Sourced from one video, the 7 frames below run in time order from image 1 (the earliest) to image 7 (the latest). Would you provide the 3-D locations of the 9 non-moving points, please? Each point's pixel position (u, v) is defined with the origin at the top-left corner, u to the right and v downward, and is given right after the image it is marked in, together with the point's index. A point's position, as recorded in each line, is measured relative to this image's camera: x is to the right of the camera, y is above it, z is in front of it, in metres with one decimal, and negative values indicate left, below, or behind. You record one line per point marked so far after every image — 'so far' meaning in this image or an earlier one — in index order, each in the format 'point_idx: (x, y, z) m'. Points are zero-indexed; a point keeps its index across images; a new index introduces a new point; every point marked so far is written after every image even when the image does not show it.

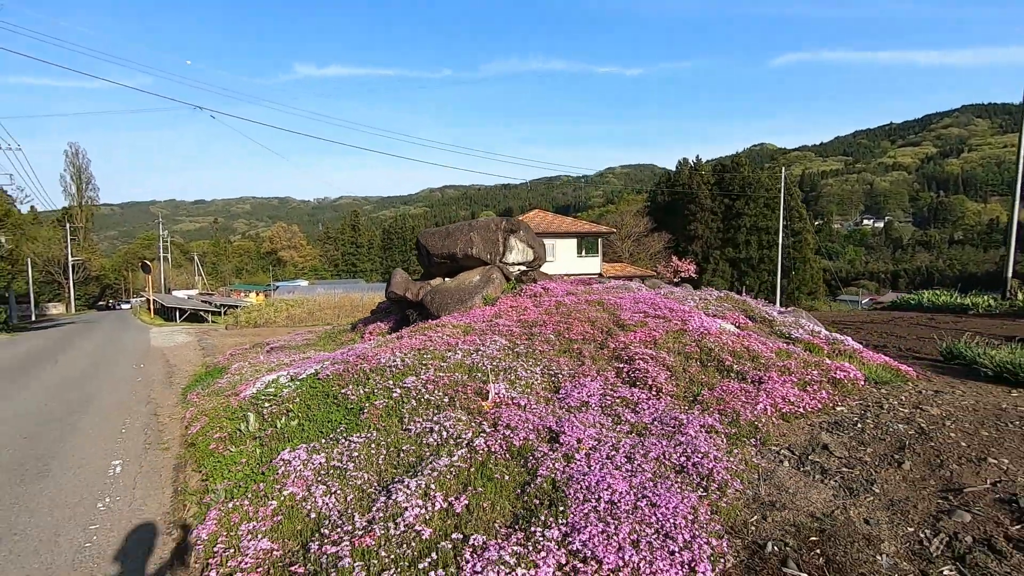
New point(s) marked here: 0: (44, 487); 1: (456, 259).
0: (-4.3, -1.8, +5.0) m
1: (-0.9, +0.5, +8.7) m
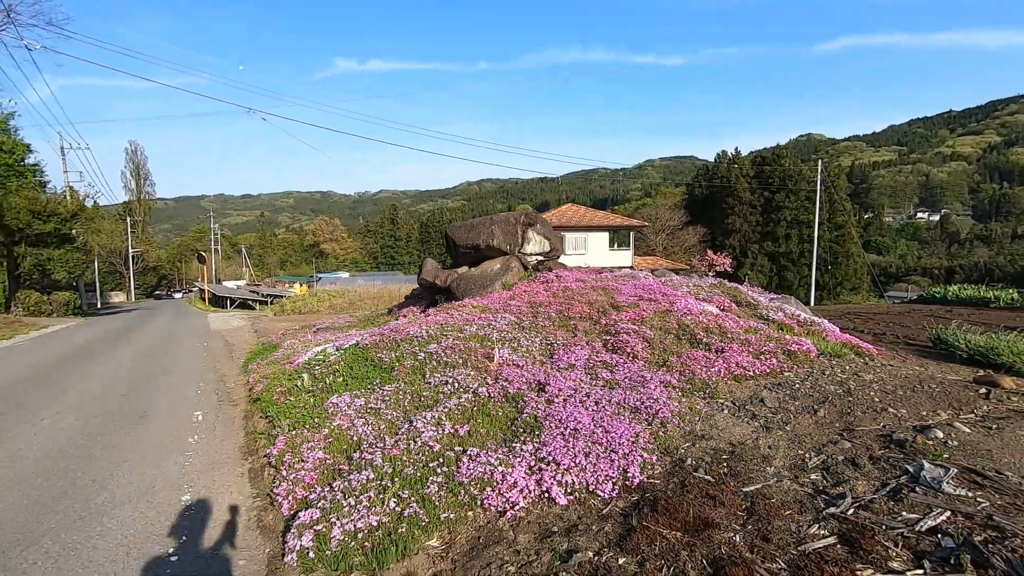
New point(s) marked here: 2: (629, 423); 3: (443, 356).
0: (-4.3, -1.6, +6.3) m
1: (-0.6, +0.7, +9.7) m
2: (+0.9, -1.0, +3.9) m
3: (-0.7, -0.7, +5.5) m
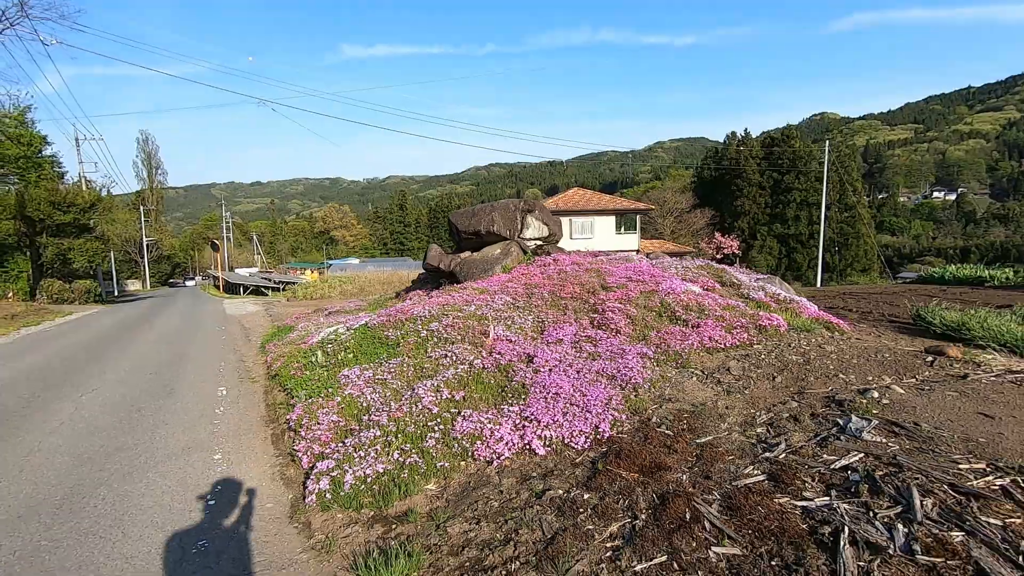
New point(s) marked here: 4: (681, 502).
0: (-4.3, -1.4, +6.9) m
1: (-0.6, +1.0, +10.2) m
2: (+0.8, -0.8, +4.5) m
3: (-0.8, -0.5, +6.0) m
4: (+0.9, -1.2, +3.0) m
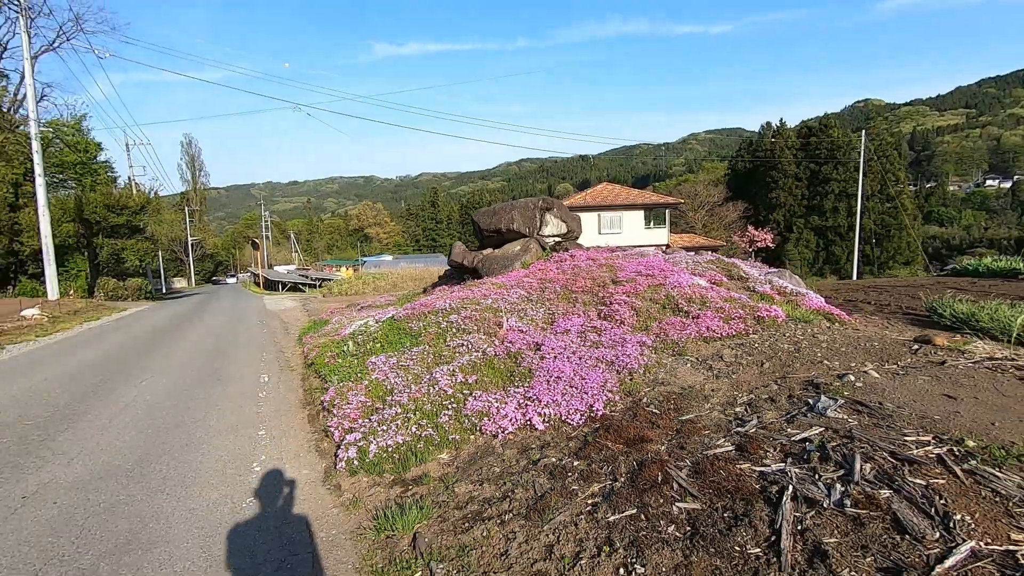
0: (-4.1, -1.4, +7.7) m
1: (-0.2, +1.1, +10.7) m
2: (+0.8, -0.8, +4.9) m
3: (-0.6, -0.4, +6.5) m
4: (+0.9, -1.2, +3.5) m
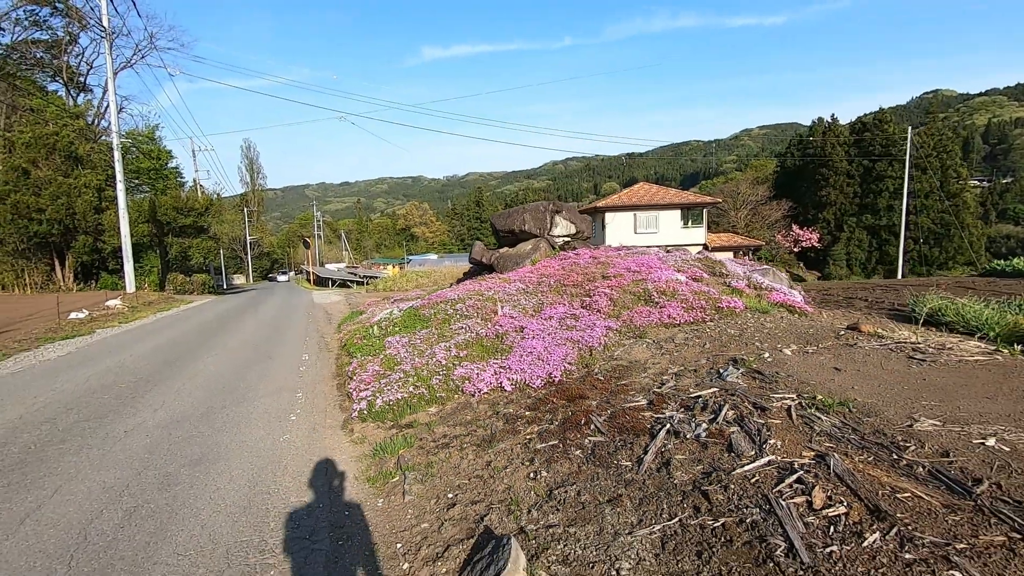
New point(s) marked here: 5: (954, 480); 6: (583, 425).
0: (-4.1, -1.3, +9.1) m
1: (+0.1, +1.2, +11.8) m
2: (+0.6, -0.7, +6.0) m
3: (-0.7, -0.3, +7.7) m
4: (+0.6, -1.1, +4.5) m
5: (+2.3, -1.0, +2.8) m
6: (+0.6, -1.1, +4.4) m
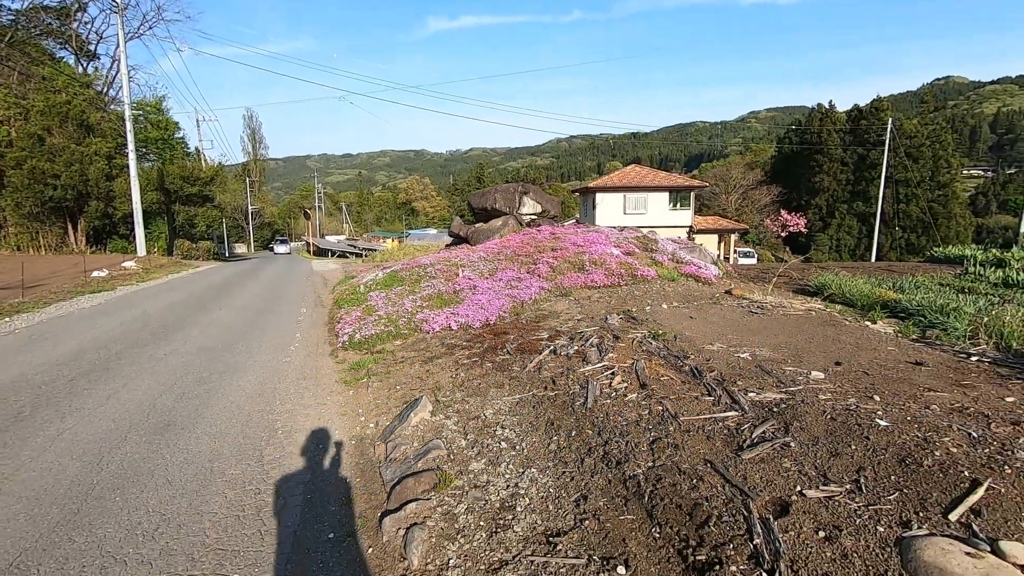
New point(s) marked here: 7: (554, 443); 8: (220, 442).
0: (-4.8, -0.5, +10.9) m
1: (-0.6, +1.9, +13.5) m
2: (-0.1, -0.2, +7.7) m
3: (-1.4, +0.3, +9.4) m
4: (-0.1, -0.6, +6.3) m
5: (+1.6, -0.7, +4.6) m
6: (-0.1, -0.7, +6.1) m
7: (+0.3, -1.1, +3.8) m
8: (-2.4, -1.3, +4.5) m
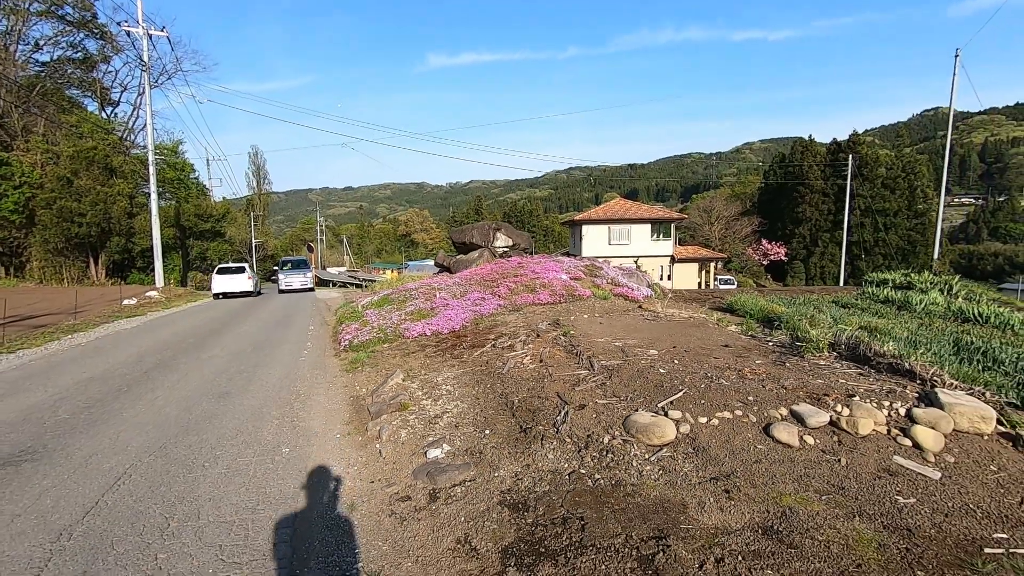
0: (-5.5, -1.0, +13.2) m
1: (-1.3, +1.3, +15.9) m
2: (-0.8, -0.5, +10.1) m
3: (-2.1, -0.2, +11.8) m
4: (-0.9, -0.9, +8.6) m
5: (+0.9, -0.8, +6.9) m
6: (-0.9, -0.9, +8.5) m
7: (-0.4, -1.2, +6.1) m
8: (-3.1, -1.4, +6.8) m
